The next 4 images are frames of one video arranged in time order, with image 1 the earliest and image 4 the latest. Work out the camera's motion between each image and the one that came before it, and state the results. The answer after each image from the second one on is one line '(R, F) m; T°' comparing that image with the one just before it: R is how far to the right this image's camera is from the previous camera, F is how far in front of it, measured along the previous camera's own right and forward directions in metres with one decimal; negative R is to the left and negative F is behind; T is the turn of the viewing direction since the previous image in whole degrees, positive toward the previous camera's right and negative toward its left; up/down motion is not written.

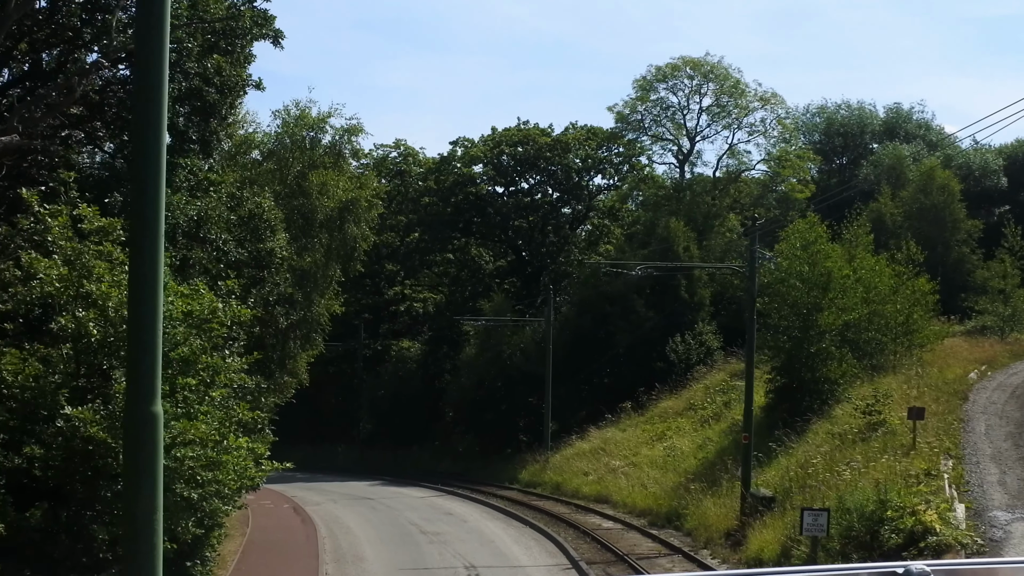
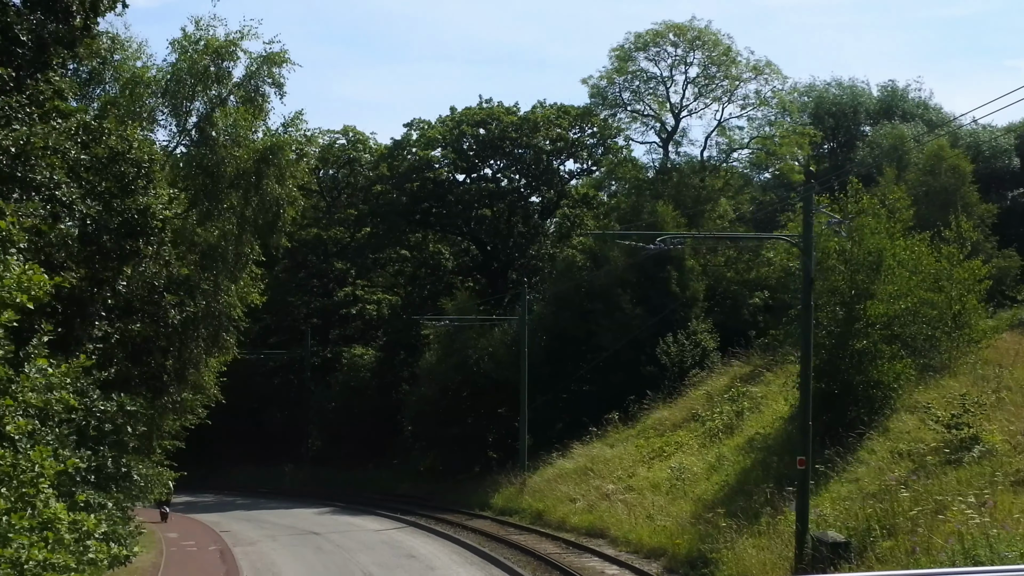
(-0.2, +5.7) m; +1°
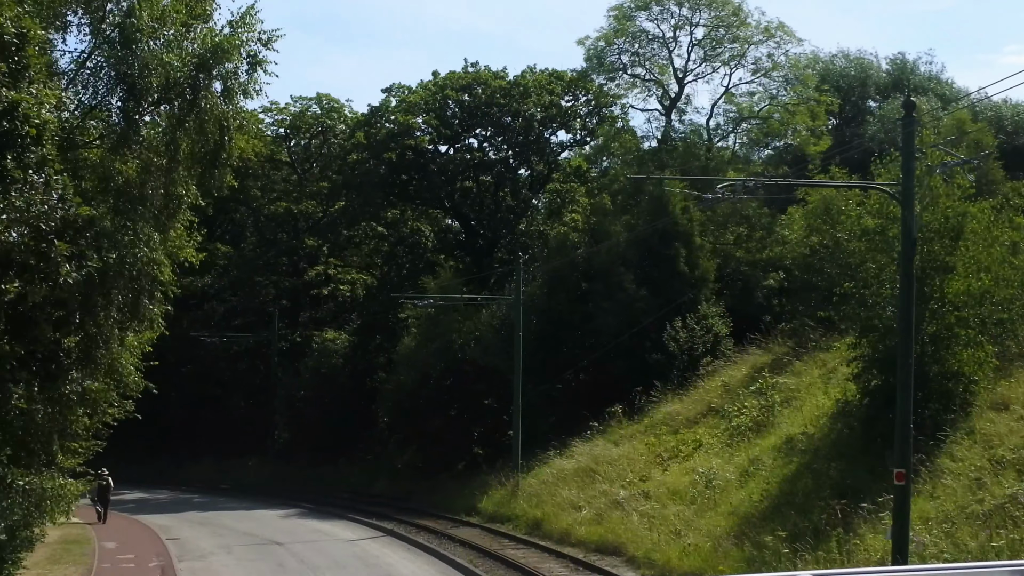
(-0.3, +4.0) m; +1°
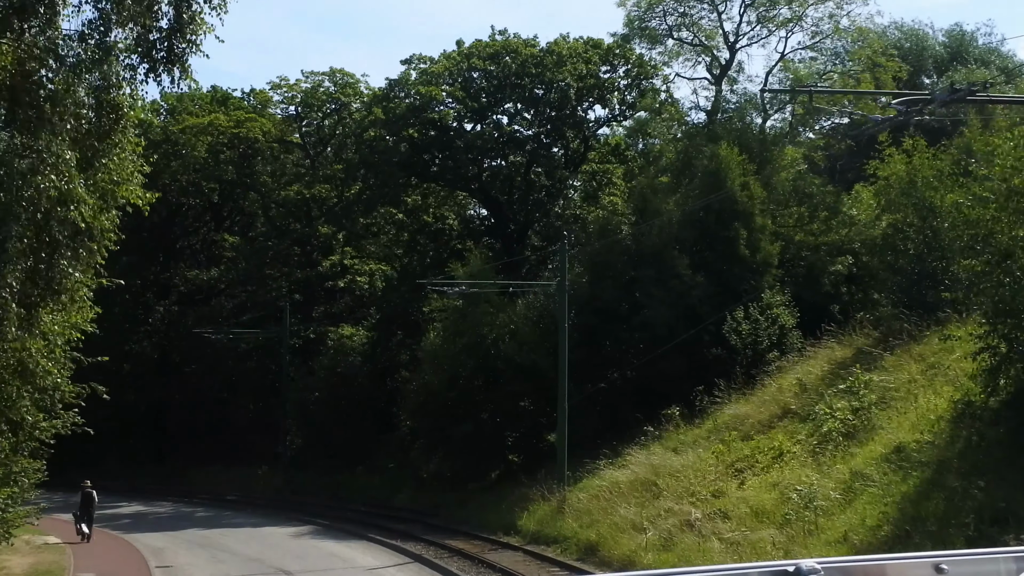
(-0.4, +3.9) m; -1°
